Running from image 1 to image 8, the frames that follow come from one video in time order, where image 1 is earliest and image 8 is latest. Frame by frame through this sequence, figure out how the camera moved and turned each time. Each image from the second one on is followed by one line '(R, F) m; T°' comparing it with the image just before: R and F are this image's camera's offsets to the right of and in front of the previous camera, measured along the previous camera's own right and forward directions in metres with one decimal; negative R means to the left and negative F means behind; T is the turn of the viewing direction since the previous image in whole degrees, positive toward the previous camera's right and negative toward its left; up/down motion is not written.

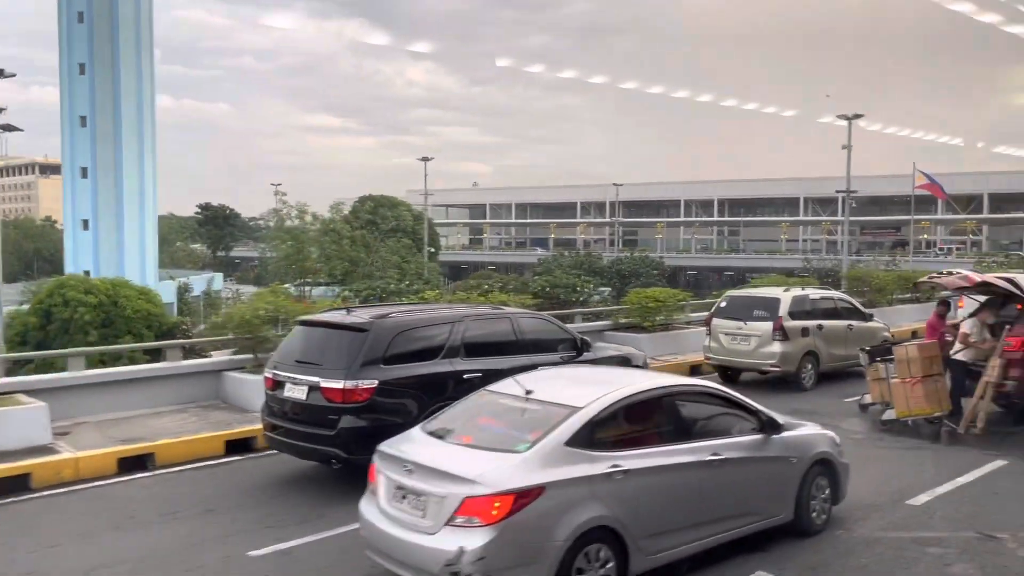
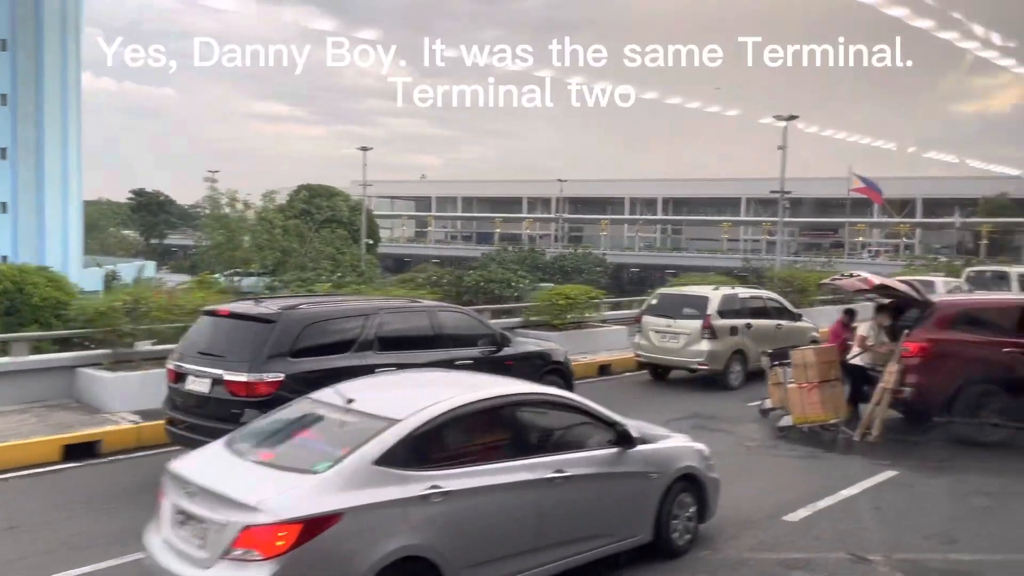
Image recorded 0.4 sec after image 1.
(+0.4, +0.3) m; +4°
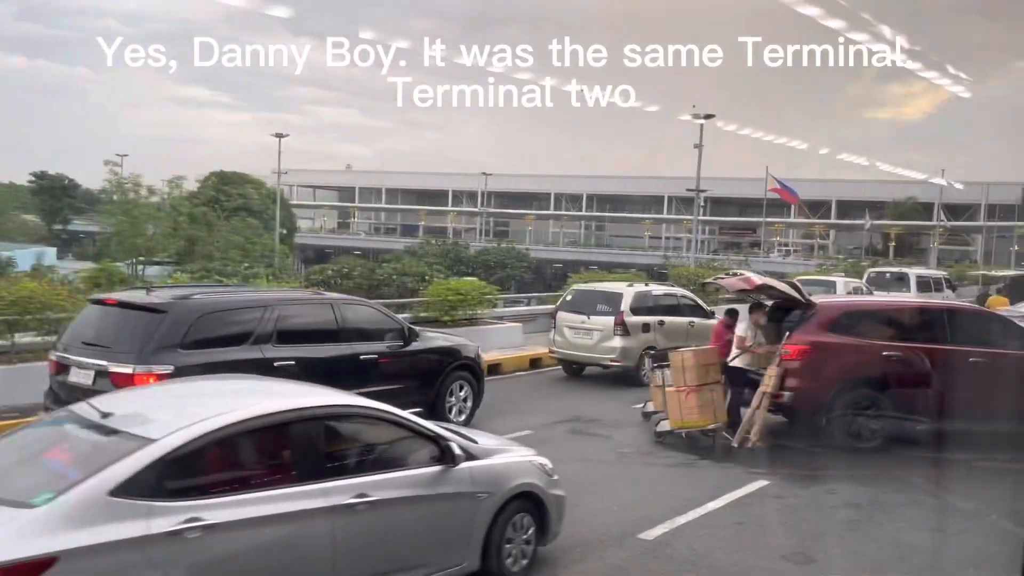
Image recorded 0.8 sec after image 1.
(+0.4, +0.3) m; +5°
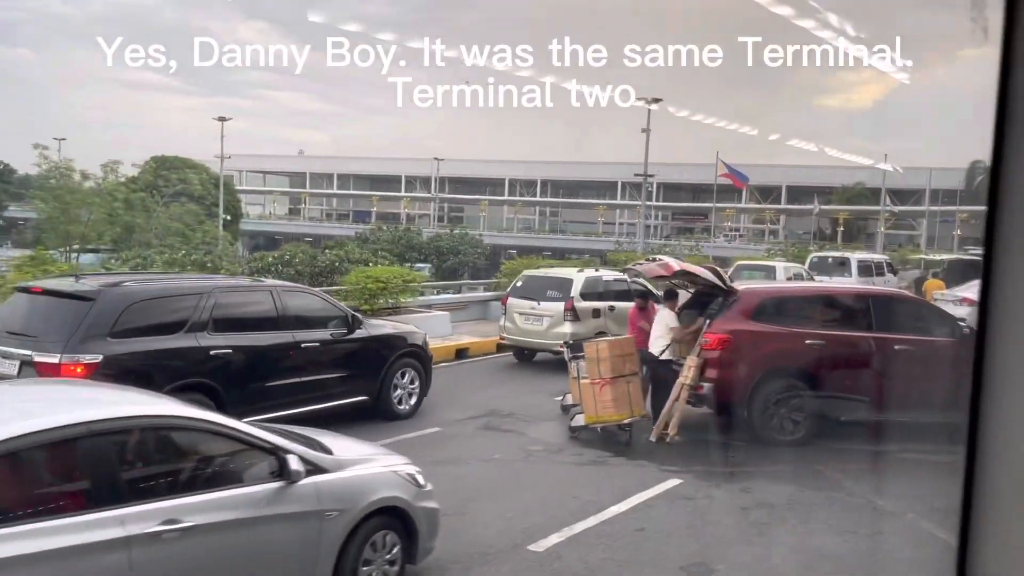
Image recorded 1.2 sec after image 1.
(+0.3, +0.3) m; +3°
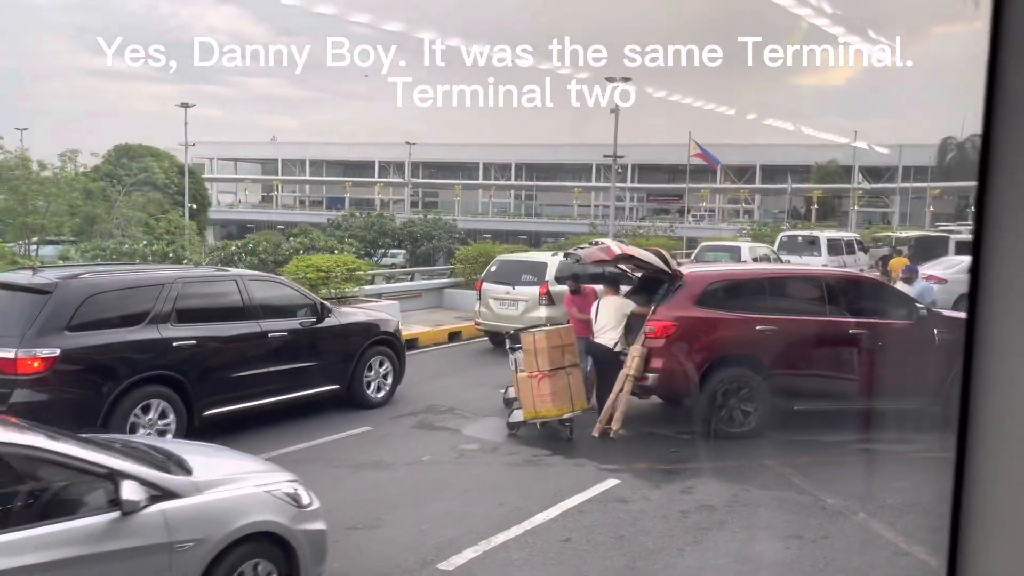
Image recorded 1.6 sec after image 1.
(+0.2, +0.3) m; +2°
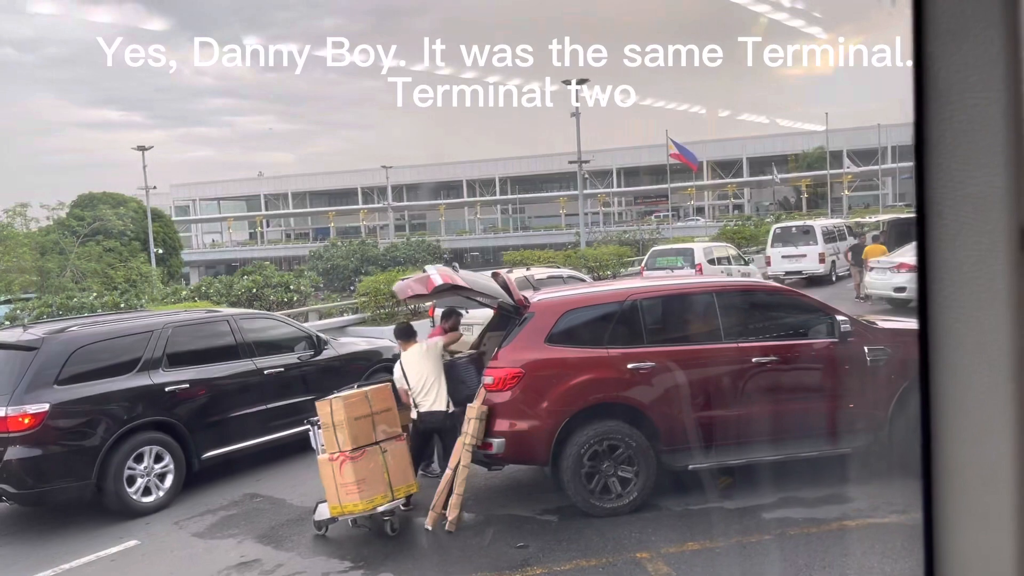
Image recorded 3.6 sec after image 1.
(+0.9, +1.0) m; 0°
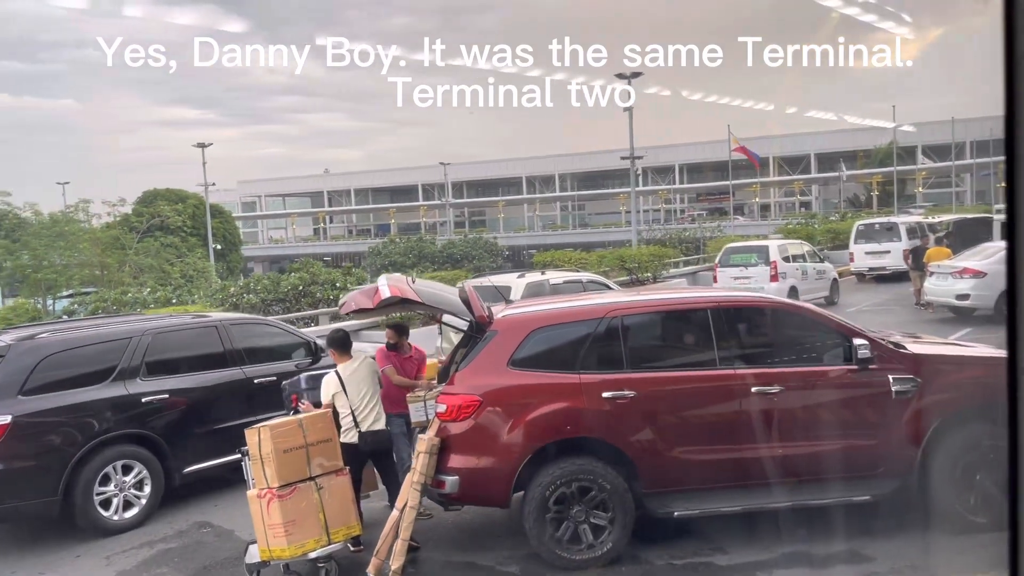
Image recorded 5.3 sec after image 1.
(+0.4, +0.4) m; -5°
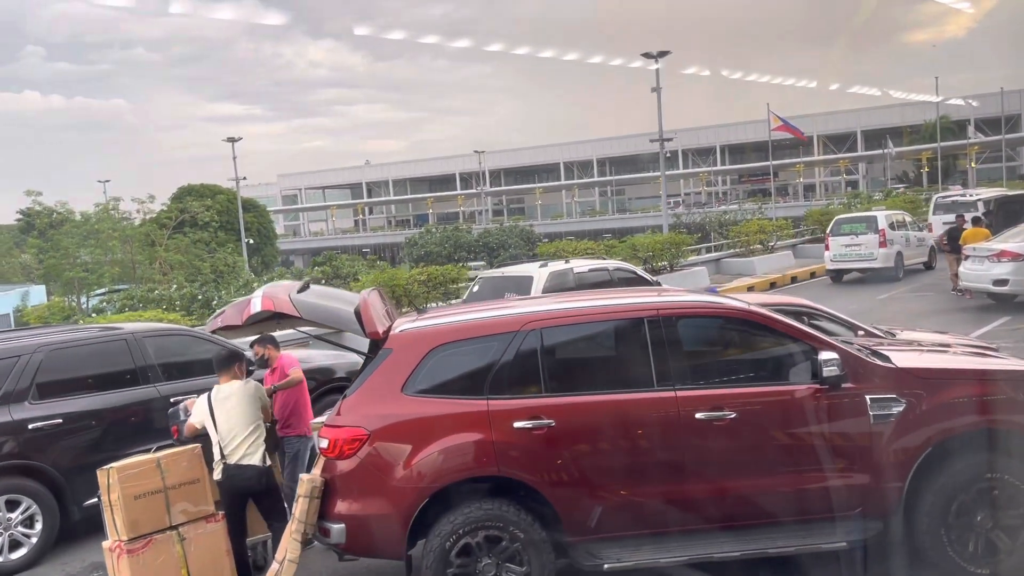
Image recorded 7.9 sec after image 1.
(+0.4, +0.5) m; -3°
